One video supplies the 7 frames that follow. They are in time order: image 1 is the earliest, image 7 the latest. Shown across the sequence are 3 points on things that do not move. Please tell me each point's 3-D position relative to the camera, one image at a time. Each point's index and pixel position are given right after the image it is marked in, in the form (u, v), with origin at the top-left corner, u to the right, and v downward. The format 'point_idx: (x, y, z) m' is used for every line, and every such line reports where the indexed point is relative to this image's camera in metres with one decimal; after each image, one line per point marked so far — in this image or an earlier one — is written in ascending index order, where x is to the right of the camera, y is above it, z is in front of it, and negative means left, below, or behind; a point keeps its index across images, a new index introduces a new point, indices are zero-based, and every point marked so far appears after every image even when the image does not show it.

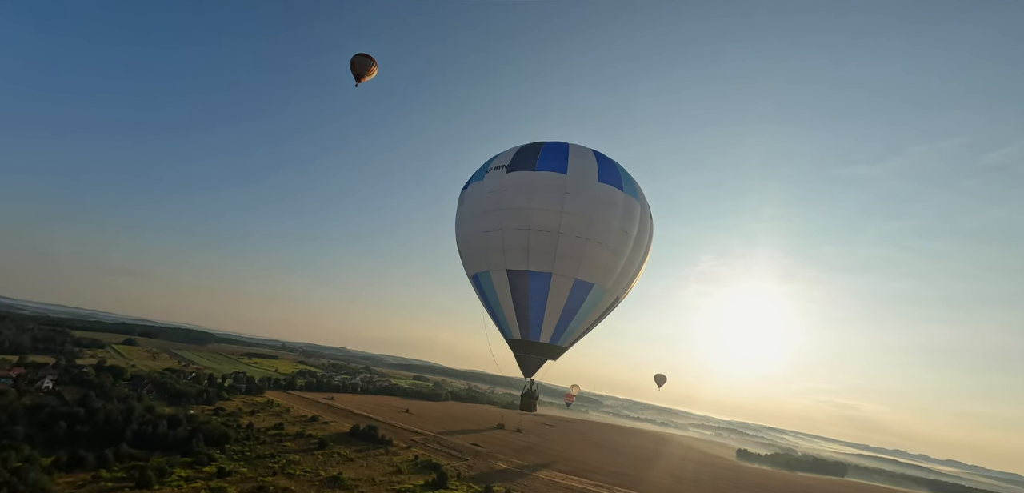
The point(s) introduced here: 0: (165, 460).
0: (-10.8, -6.7, +15.9) m
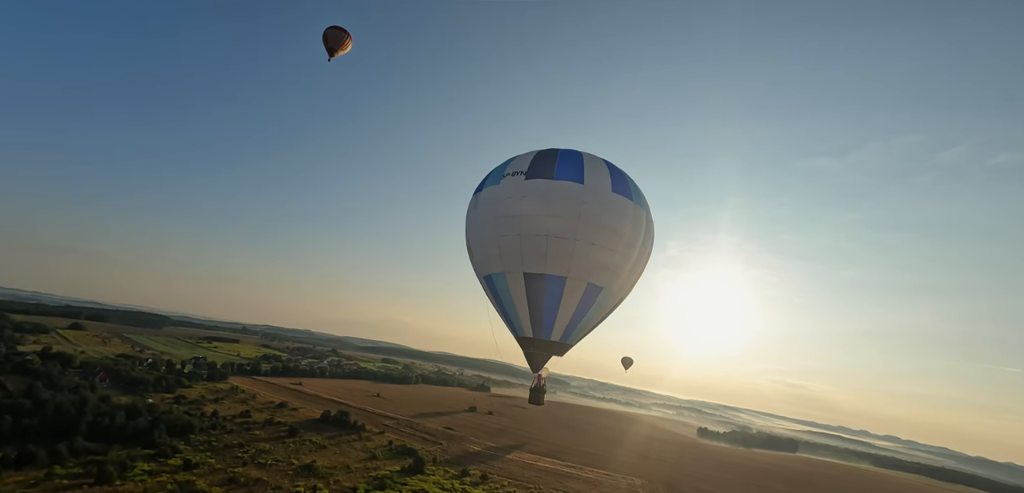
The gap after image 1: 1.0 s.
0: (-11.2, -6.0, +14.9) m
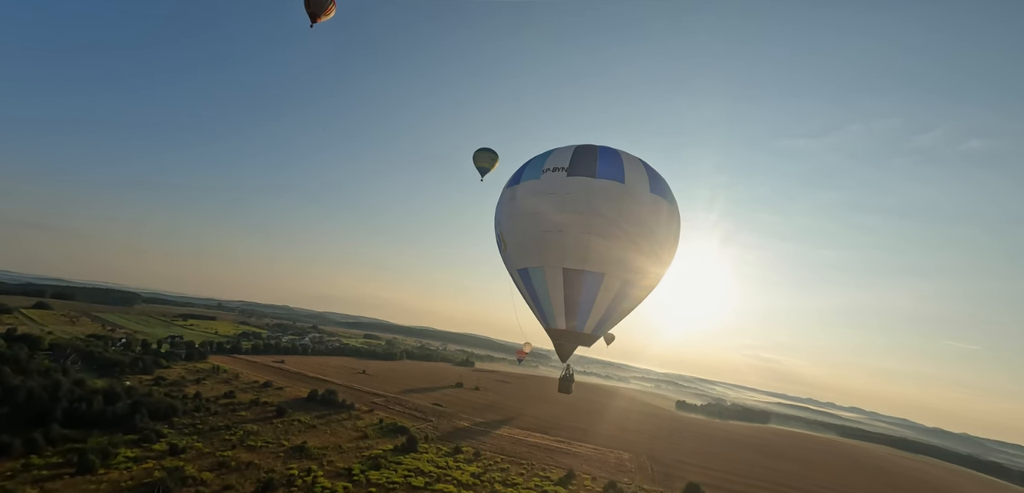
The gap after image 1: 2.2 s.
0: (-11.1, -5.3, +14.0) m
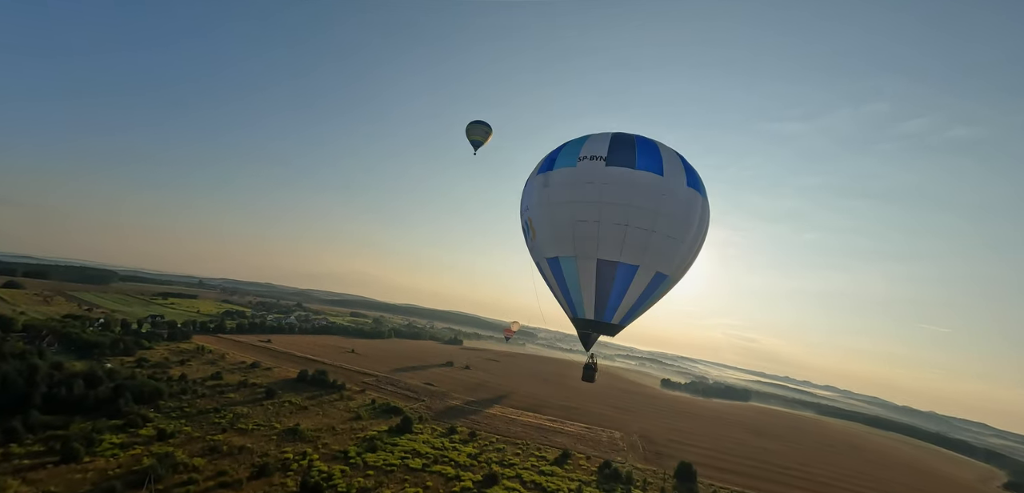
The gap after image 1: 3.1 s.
0: (-11.0, -4.7, +13.3) m
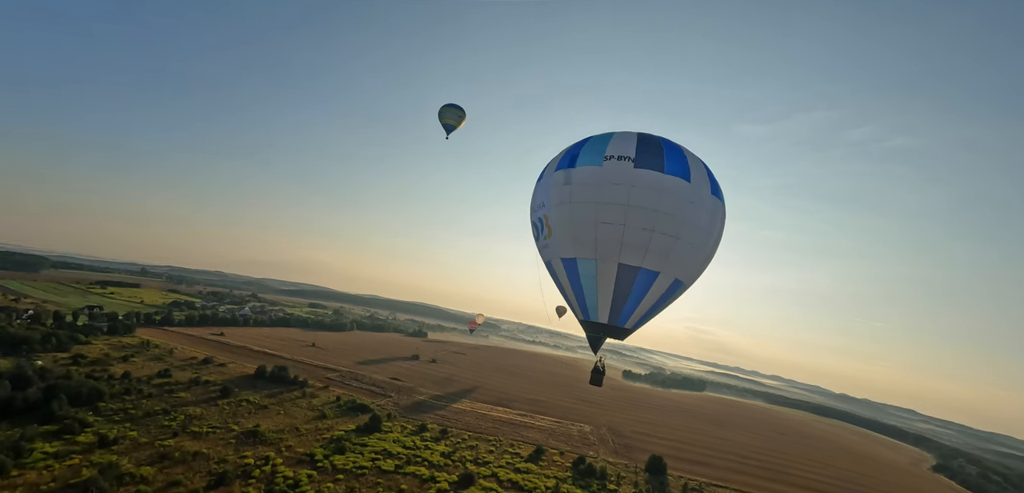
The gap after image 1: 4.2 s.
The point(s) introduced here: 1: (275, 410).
0: (-11.4, -4.3, +11.8) m
1: (-8.1, -5.6, +17.5) m
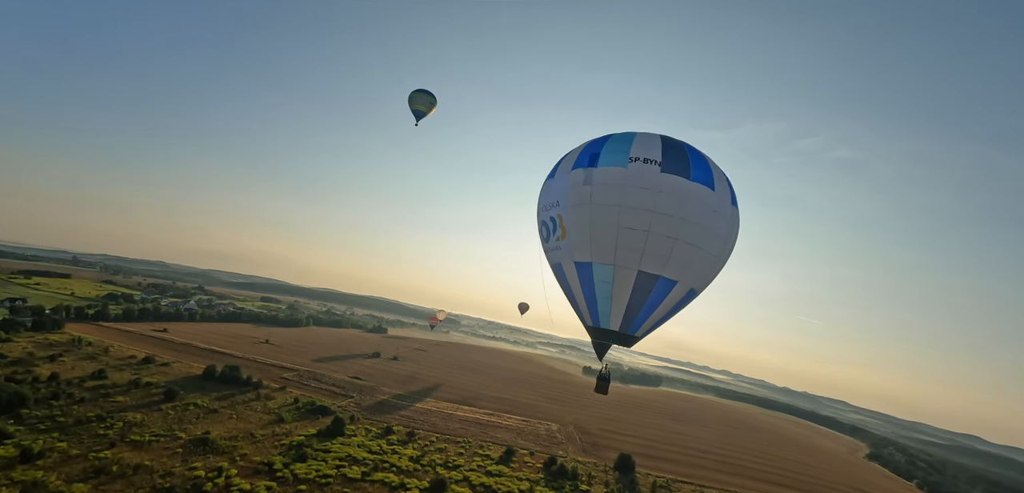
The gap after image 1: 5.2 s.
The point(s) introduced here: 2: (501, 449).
0: (-11.7, -4.0, +10.1) m
1: (-9.0, -5.3, +16.1) m
2: (-0.4, -7.7, +19.5) m
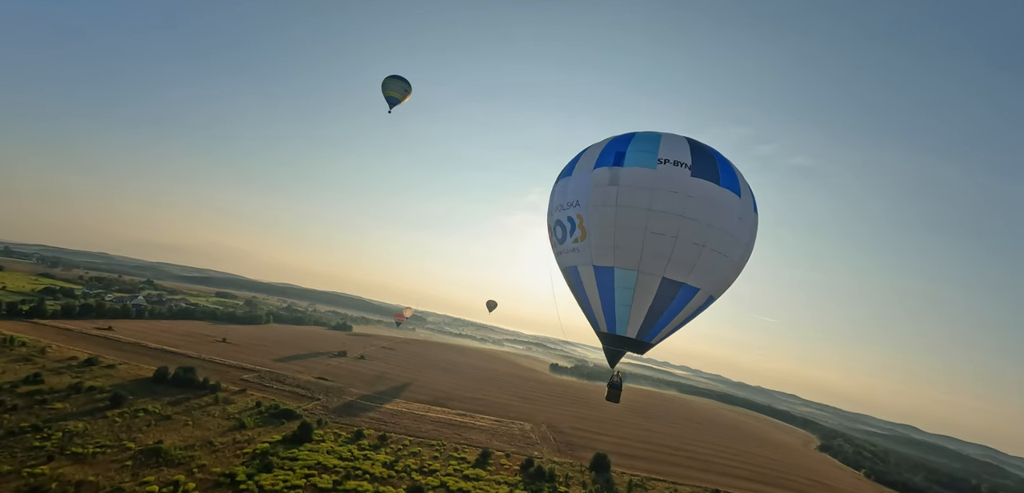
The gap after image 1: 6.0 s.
0: (-11.8, -3.8, +8.6) m
1: (-9.5, -5.0, +14.8) m
2: (-1.3, -7.6, +18.9) m
